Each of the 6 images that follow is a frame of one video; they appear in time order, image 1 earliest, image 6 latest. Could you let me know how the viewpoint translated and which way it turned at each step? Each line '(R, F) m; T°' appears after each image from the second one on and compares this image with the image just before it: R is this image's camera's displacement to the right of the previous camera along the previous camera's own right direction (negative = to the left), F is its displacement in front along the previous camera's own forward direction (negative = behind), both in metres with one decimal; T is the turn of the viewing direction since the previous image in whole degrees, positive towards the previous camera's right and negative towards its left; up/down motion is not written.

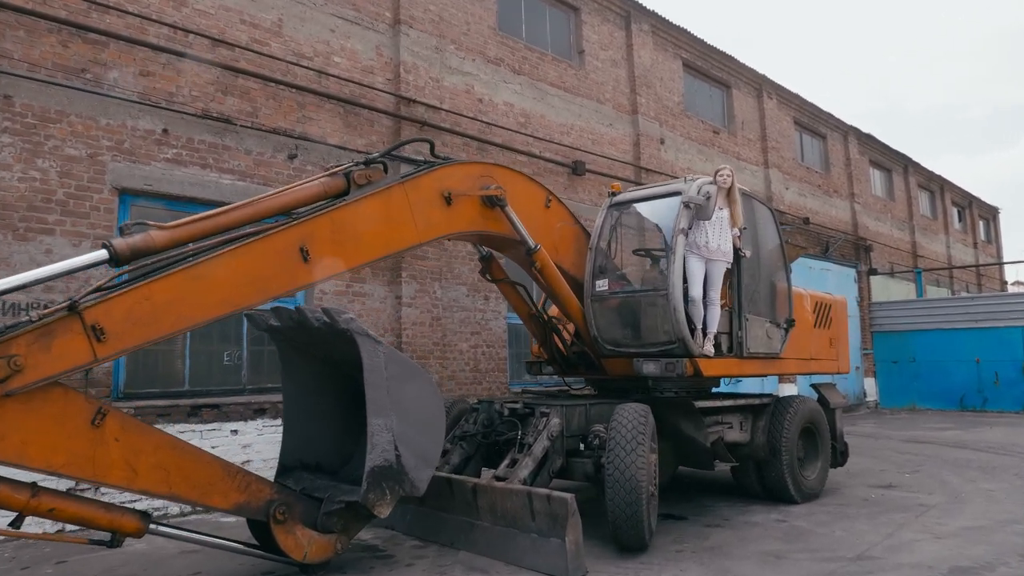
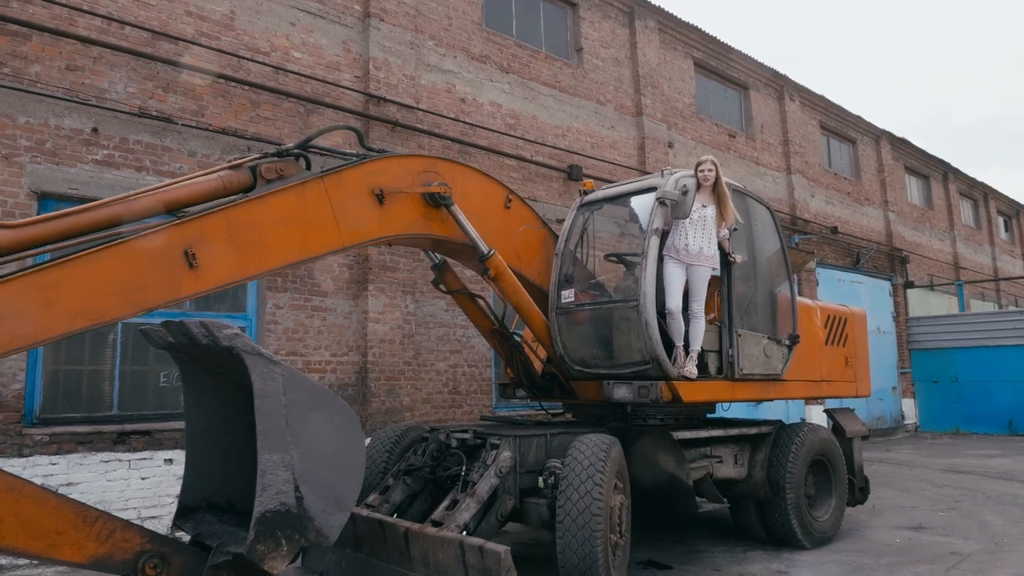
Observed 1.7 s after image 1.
(+0.6, +0.8) m; -3°
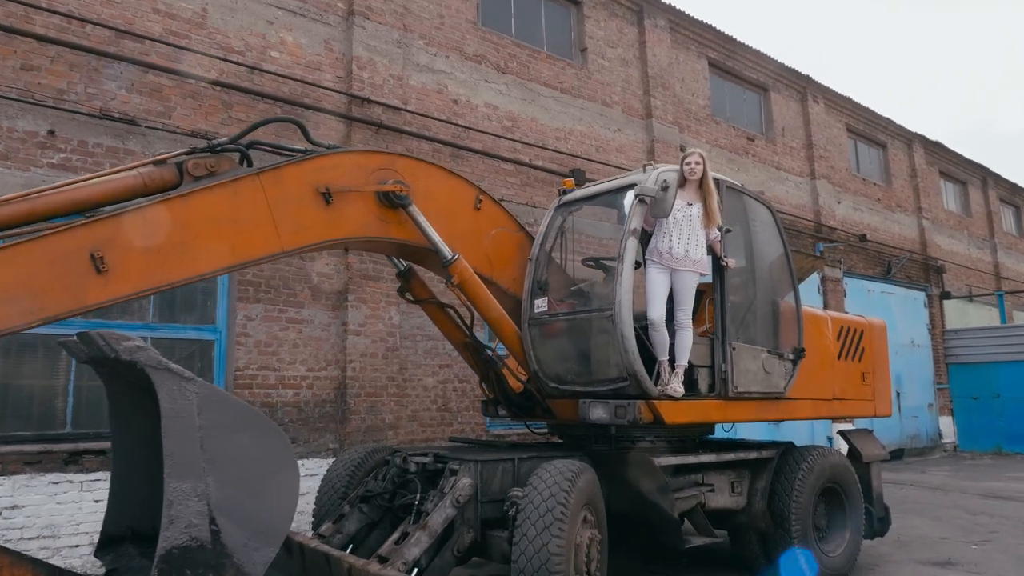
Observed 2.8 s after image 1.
(+0.4, +0.5) m; -3°
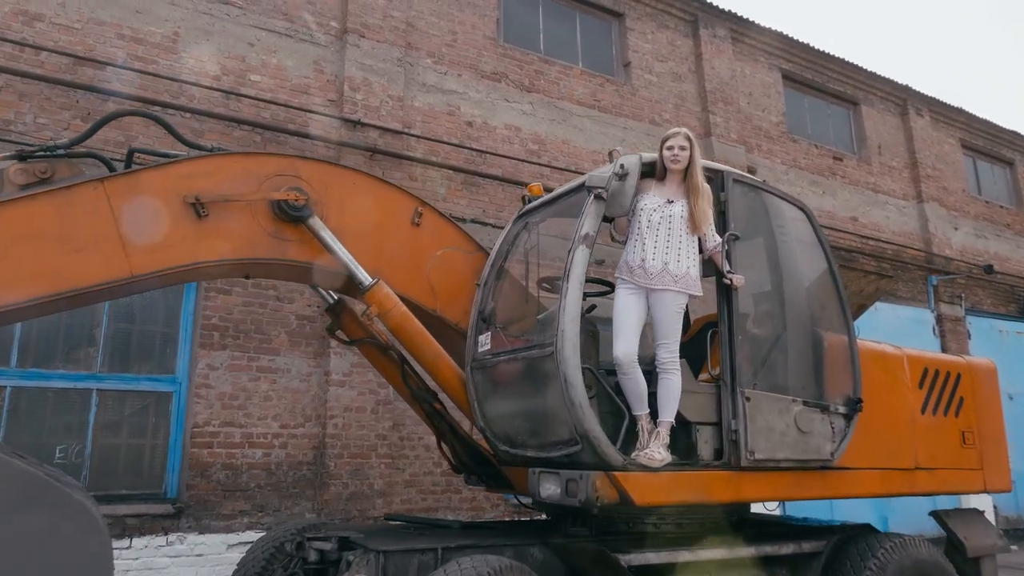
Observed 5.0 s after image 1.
(+0.9, +1.2) m; -9°
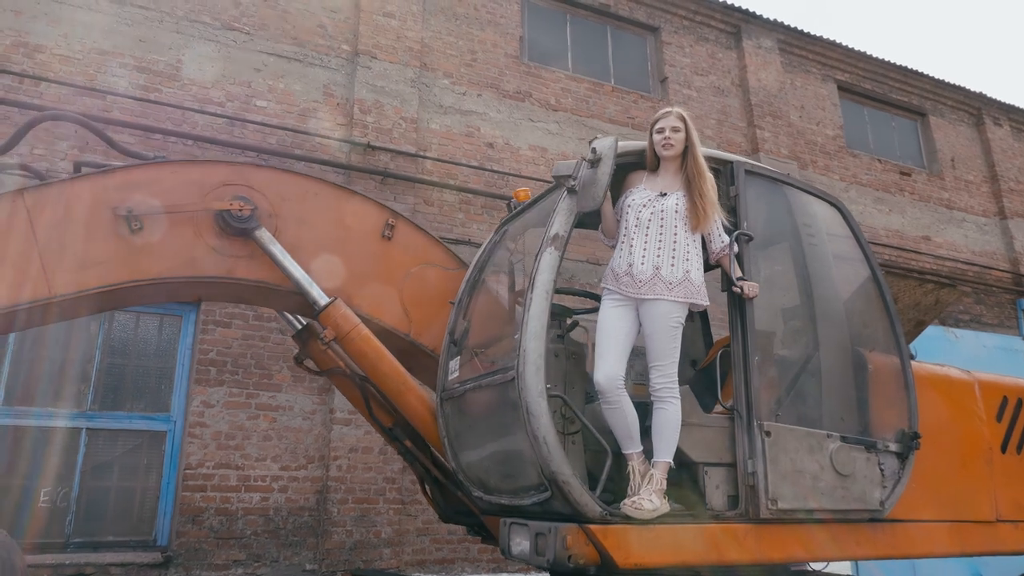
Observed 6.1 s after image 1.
(+0.4, +0.6) m; -5°
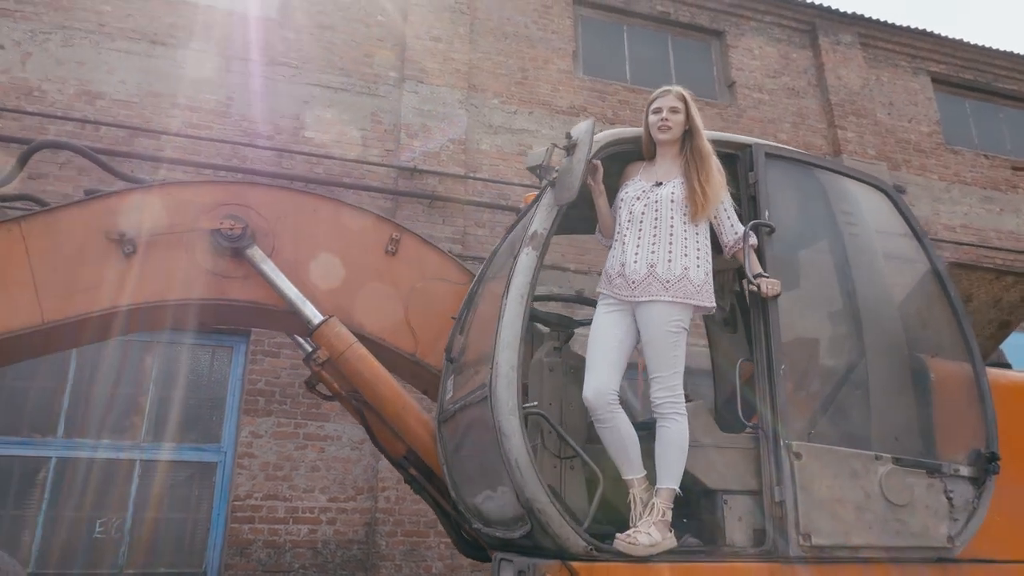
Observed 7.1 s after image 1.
(+0.4, +0.3) m; -8°
